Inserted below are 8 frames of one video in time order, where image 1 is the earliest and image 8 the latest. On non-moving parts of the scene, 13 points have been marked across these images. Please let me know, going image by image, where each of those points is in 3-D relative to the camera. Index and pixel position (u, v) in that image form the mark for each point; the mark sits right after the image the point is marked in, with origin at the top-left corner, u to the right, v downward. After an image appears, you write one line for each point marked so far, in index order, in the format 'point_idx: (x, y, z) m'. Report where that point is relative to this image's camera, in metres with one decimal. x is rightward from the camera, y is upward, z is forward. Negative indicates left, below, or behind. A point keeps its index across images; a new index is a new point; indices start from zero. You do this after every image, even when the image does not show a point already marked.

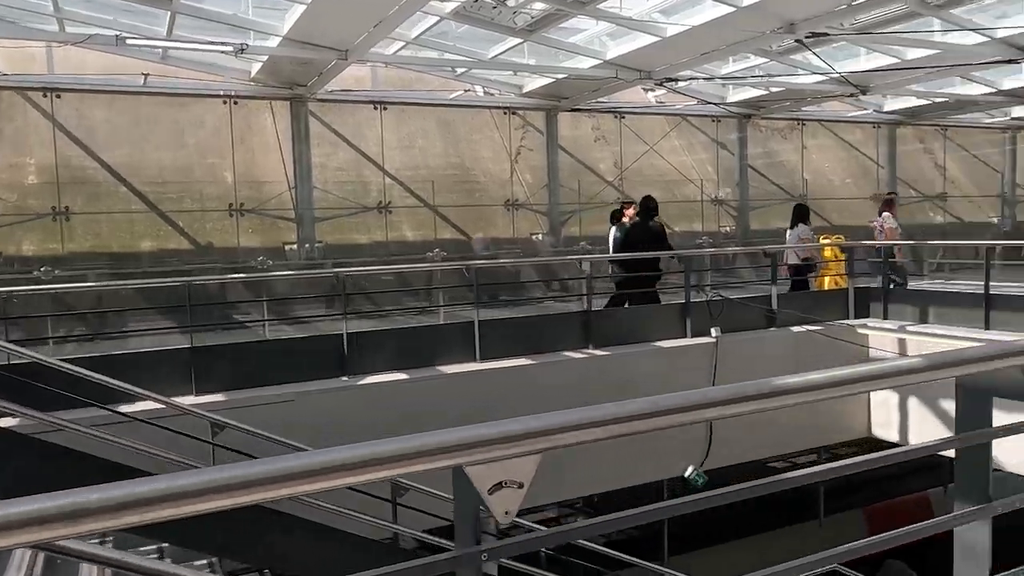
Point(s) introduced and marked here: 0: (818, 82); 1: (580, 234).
0: (+3.6, +2.5, +9.5) m
1: (+0.9, +0.7, +10.3) m
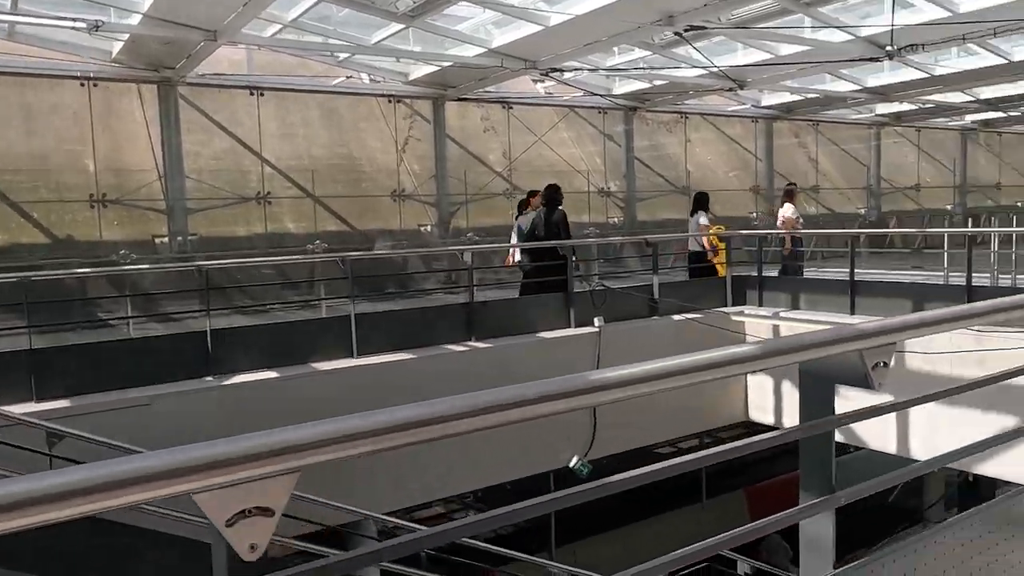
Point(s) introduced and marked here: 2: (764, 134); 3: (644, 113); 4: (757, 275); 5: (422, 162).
0: (+2.3, +2.6, +9.7) m
1: (-0.6, +0.8, +10.2) m
2: (+4.2, +2.5, +13.2) m
3: (+2.0, +2.6, +11.8) m
4: (+2.3, +0.1, +7.6) m
5: (-1.1, +1.6, +9.8) m
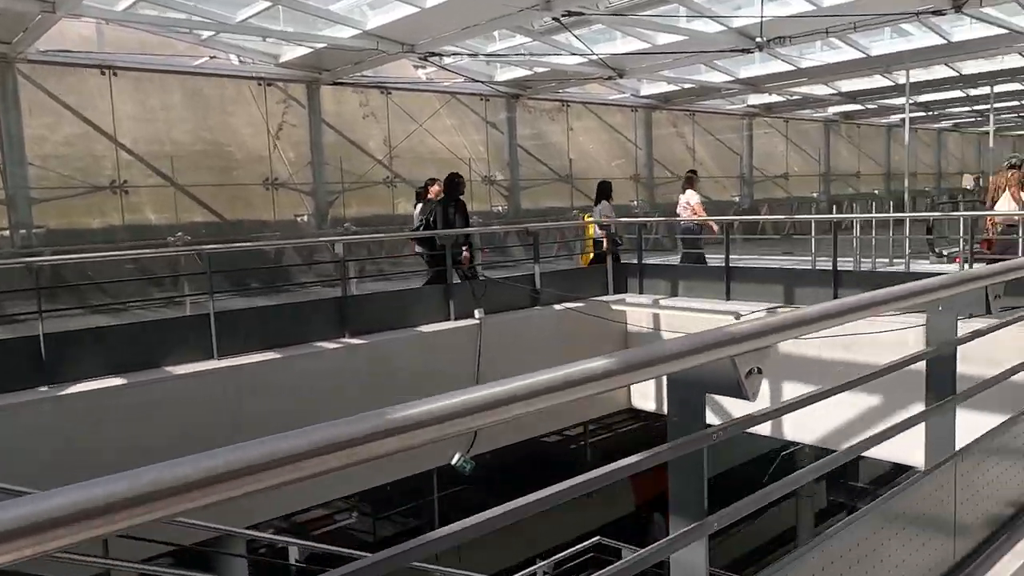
0: (+0.8, +2.7, +9.7) m
1: (-2.0, +0.9, +9.8) m
2: (+2.2, +2.8, +13.4) m
3: (+0.2, +2.8, +11.7) m
4: (+1.2, +0.2, +7.7) m
5: (-2.5, +1.6, +9.4) m
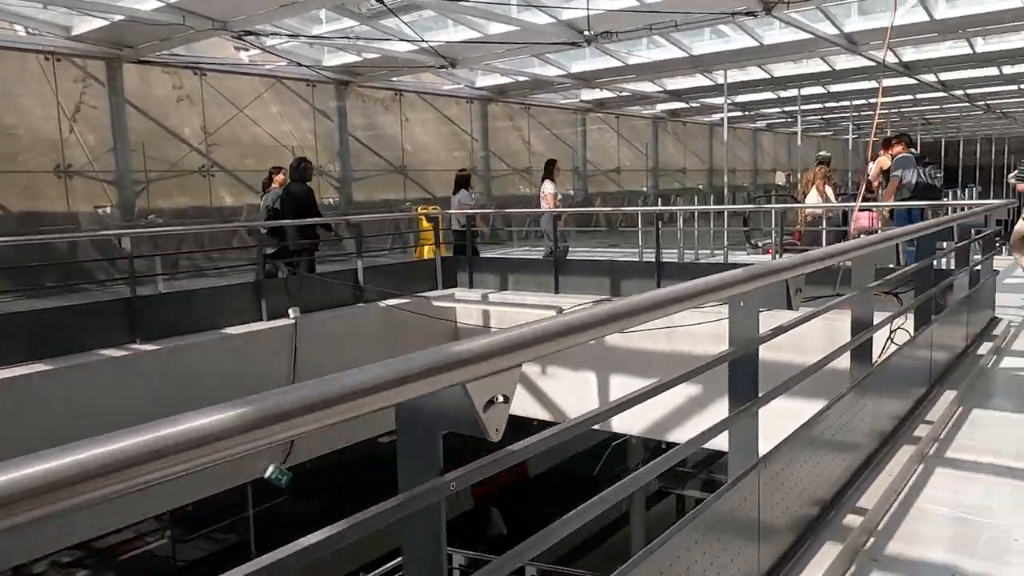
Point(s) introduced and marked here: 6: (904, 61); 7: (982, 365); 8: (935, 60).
0: (-1.2, +2.8, +9.4) m
1: (-4.0, +0.9, +9.0) m
2: (-0.5, +2.9, +13.3) m
3: (-2.2, +2.8, +11.3) m
4: (-0.4, +0.3, +7.5) m
5: (-4.4, +1.7, +8.4) m
6: (+5.8, +3.4, +11.8) m
7: (+2.0, -0.3, +3.4) m
8: (+6.2, +3.4, +11.8) m
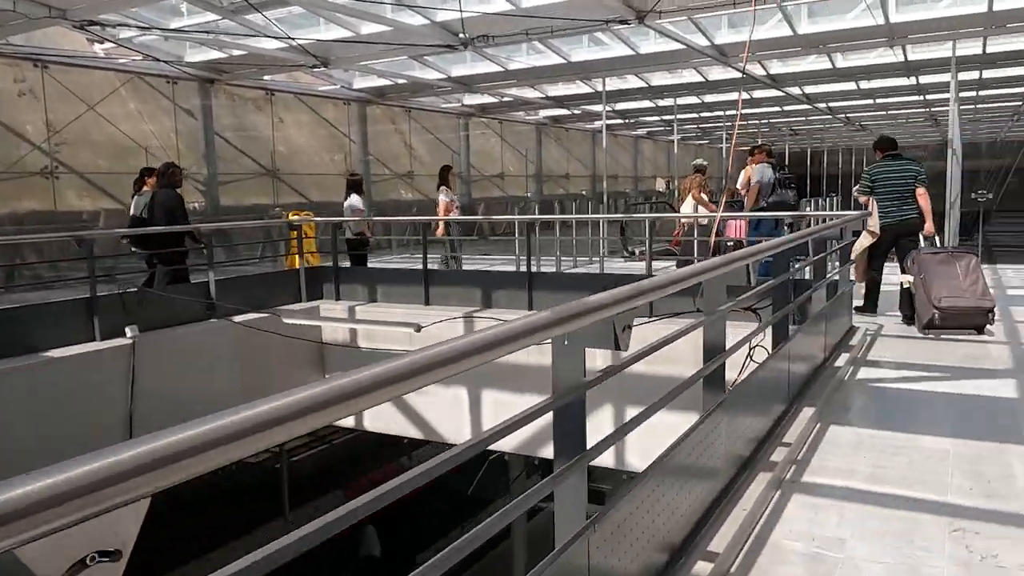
0: (-2.6, +2.7, +8.9) m
1: (-5.3, +0.8, +8.1) m
2: (-2.5, +2.8, +12.9) m
3: (-3.9, +2.7, +10.6) m
4: (-1.5, +0.2, +7.2) m
5: (-5.7, +1.5, +7.5) m
6: (+4.0, +3.3, +12.3) m
7: (+1.4, -0.4, +3.4) m
8: (+4.4, +3.3, +12.3) m
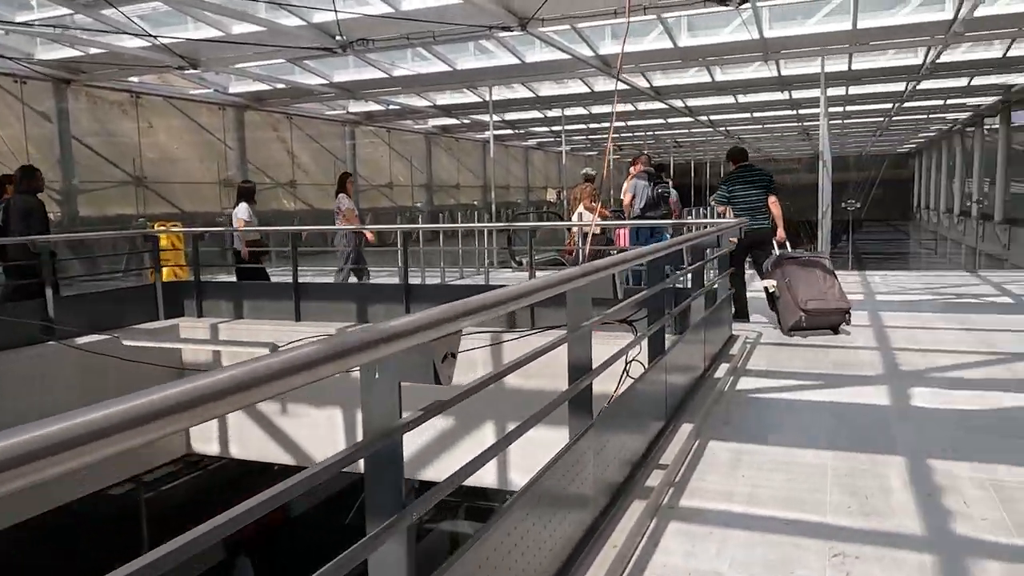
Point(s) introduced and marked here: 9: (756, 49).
0: (-3.9, +2.5, +8.3) m
1: (-6.4, +0.6, +7.2) m
2: (-4.3, +2.5, +12.3) m
3: (-5.3, +2.5, +9.9) m
4: (-2.5, +0.1, +6.7) m
5: (-6.7, +1.3, +6.5) m
6: (+2.2, +3.2, +12.5) m
7: (+0.9, -0.4, +3.3) m
8: (+2.7, +3.2, +12.6) m
9: (+2.9, +2.9, +9.5) m
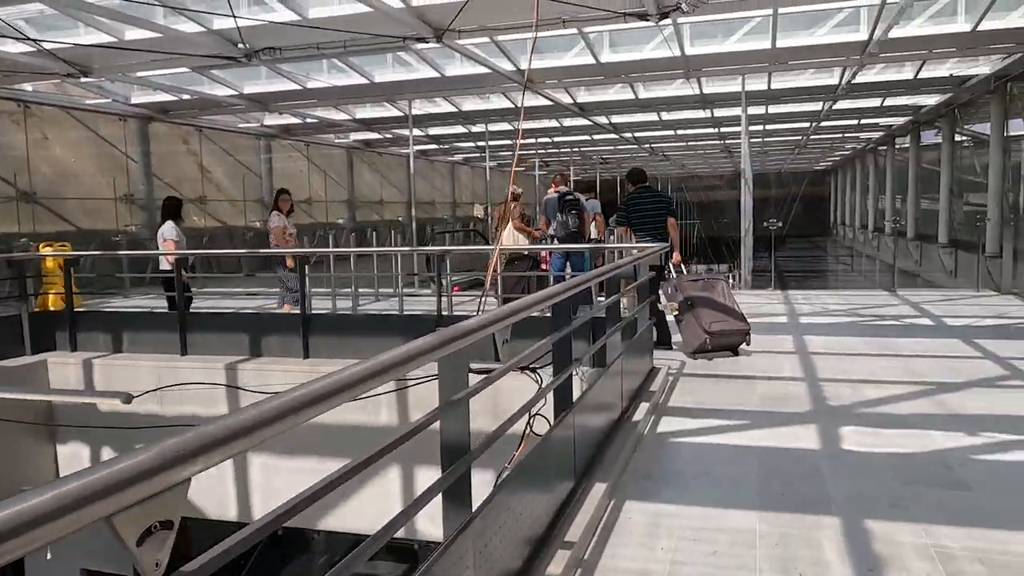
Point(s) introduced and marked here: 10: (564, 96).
0: (-4.7, +2.3, +7.7) m
1: (-7.1, +0.4, +6.3) m
2: (-5.4, +2.2, +11.6) m
3: (-6.3, +2.2, +9.1) m
4: (-3.2, -0.1, +6.1) m
5: (-7.4, +1.1, +5.6) m
6: (+1.0, +2.9, +12.4) m
7: (+0.5, -0.5, +3.0) m
8: (+1.4, +2.9, +12.5) m
9: (+2.0, +2.6, +9.4) m
10: (+0.8, +2.9, +12.1) m
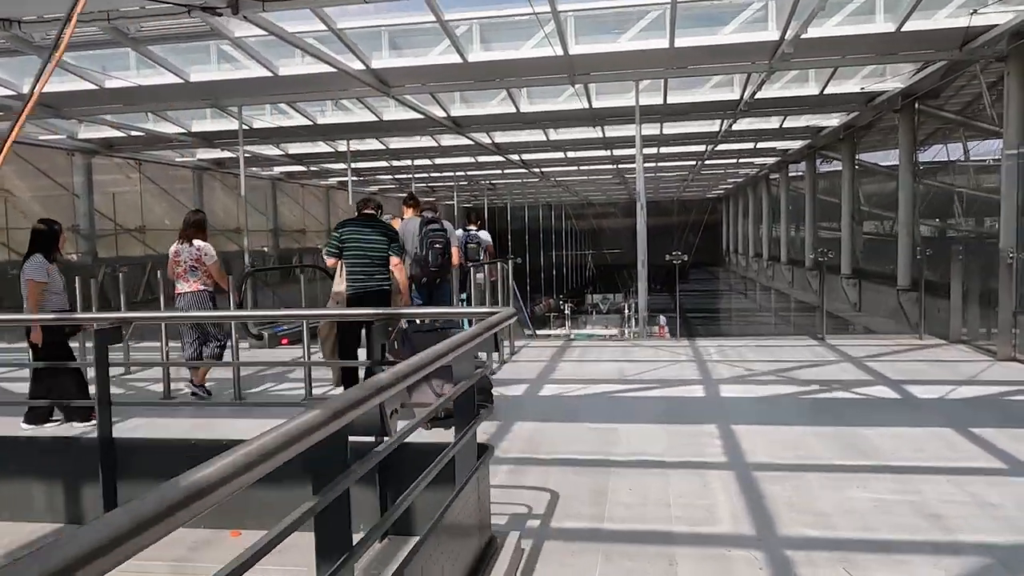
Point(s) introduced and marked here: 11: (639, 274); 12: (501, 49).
0: (-5.9, +1.8, +5.4) m
1: (-8.1, -0.1, +3.6) m
2: (-7.1, +1.6, +9.1) m
3: (-7.6, +1.7, +6.6) m
4: (-4.2, -0.5, +4.0) m
5: (-8.3, +0.7, +3.0) m
6: (-0.8, +2.3, +10.8) m
7: (-0.1, -0.8, +1.3) m
8: (-0.4, +2.3, +11.0) m
9: (+0.5, +2.2, +8.0) m
10: (-1.0, +2.4, +10.5) m
11: (+1.6, +0.2, +10.2) m
12: (-0.1, +2.3, +7.7) m
